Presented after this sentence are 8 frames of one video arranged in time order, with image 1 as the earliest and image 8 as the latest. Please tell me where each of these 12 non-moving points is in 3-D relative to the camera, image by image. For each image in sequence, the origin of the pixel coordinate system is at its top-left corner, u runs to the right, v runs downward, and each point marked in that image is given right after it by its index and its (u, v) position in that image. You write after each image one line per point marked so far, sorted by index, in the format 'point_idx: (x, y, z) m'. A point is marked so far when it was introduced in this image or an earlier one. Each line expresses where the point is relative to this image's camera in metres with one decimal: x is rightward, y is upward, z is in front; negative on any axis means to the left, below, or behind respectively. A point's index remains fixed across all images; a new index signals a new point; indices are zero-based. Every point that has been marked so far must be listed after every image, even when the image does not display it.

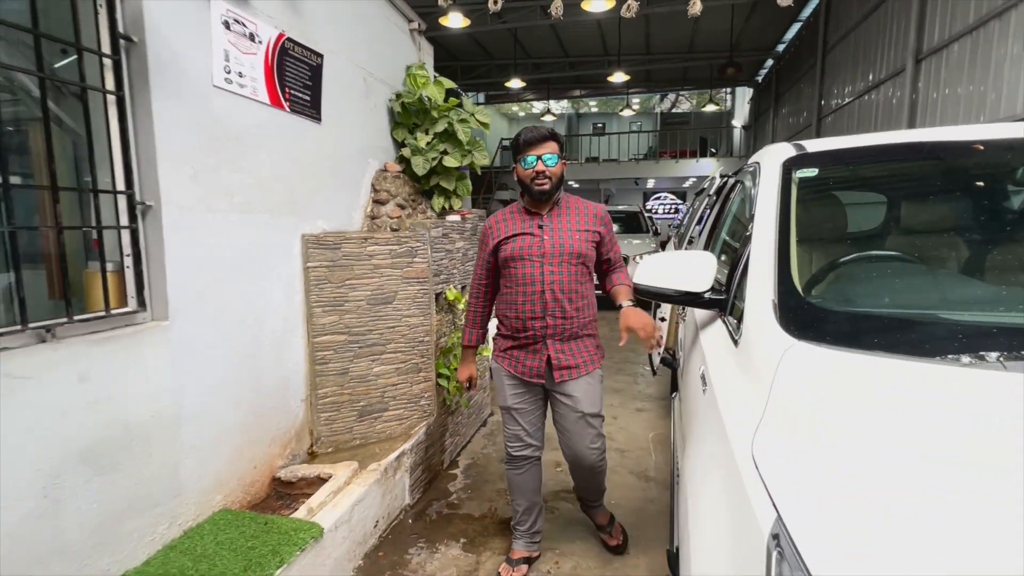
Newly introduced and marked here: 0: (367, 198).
0: (-0.9, +0.6, +3.2) m
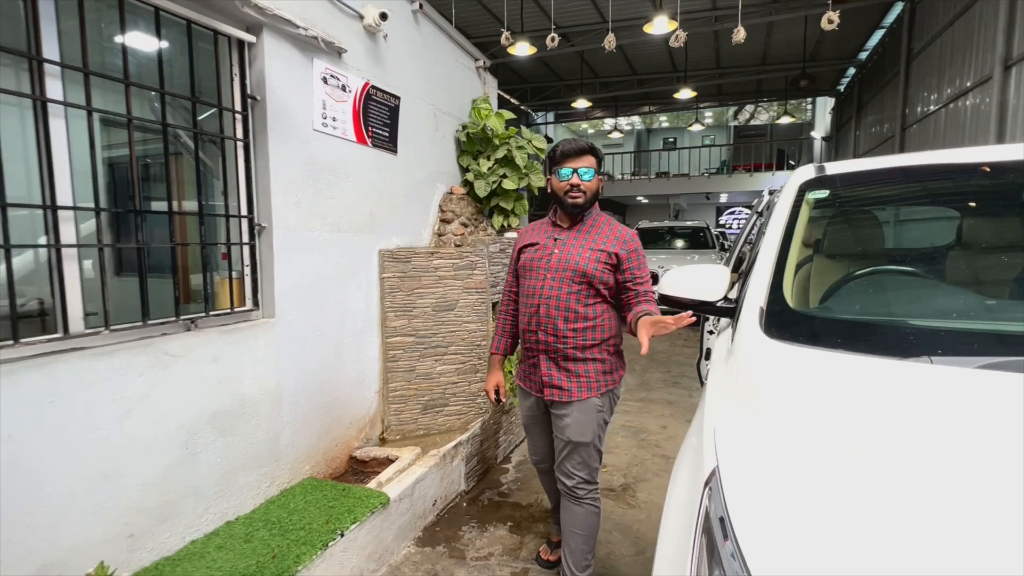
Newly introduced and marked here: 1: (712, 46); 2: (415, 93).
0: (-0.6, +0.5, +3.6) m
1: (+4.7, +5.6, +11.5) m
2: (-0.6, +1.3, +3.3) m
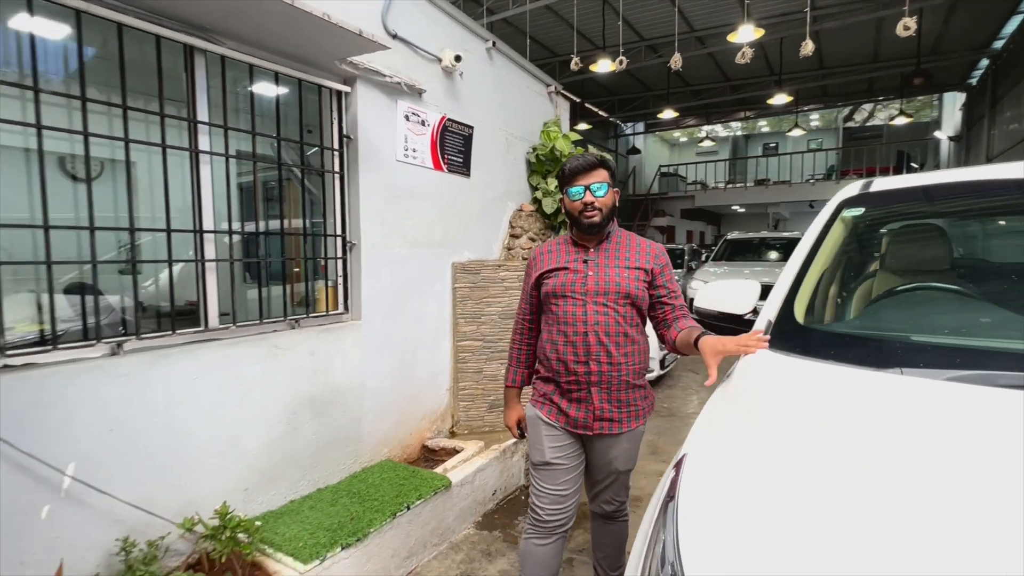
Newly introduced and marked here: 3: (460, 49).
0: (-0.1, +0.4, +3.9) m
1: (+6.6, +5.3, +10.9) m
2: (-0.2, +1.2, +3.7) m
3: (-0.3, +1.6, +3.4) m
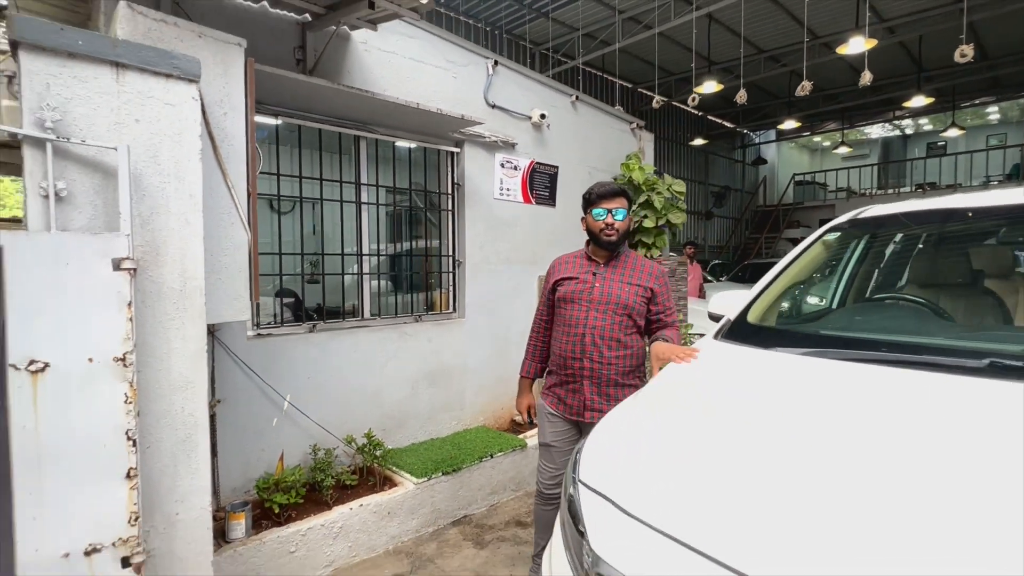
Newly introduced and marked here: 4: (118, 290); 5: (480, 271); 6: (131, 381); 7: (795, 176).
0: (+0.7, +0.3, +4.7) m
1: (+9.0, +4.9, +9.8) m
2: (+0.5, +1.1, +4.5) m
3: (+0.3, +1.5, +4.2) m
4: (-1.3, 0.0, +1.6) m
5: (-0.2, +0.1, +3.9) m
6: (-1.2, -0.3, +1.6) m
7: (+10.7, +4.2, +18.9) m
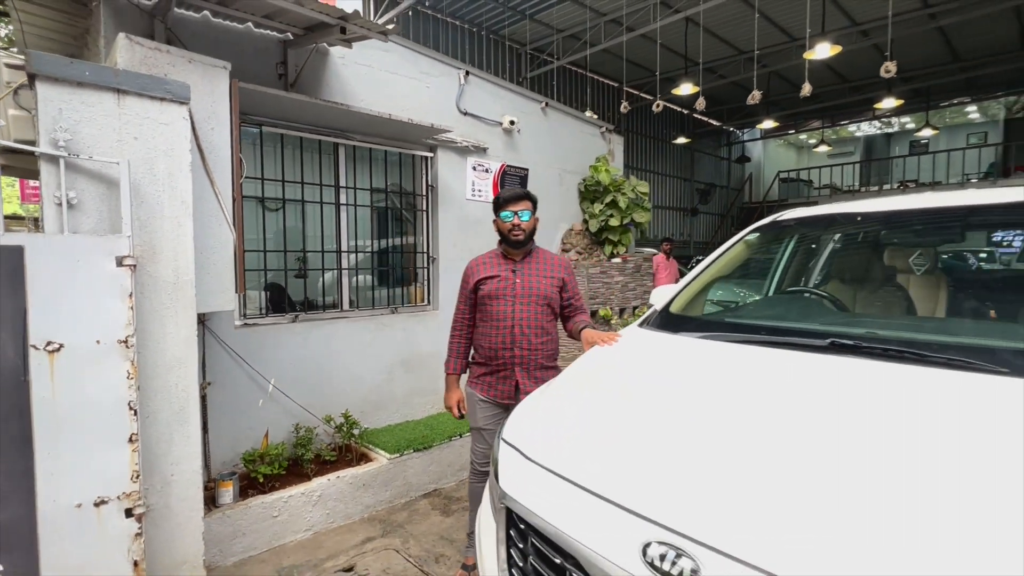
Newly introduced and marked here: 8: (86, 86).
0: (+0.5, +0.4, +5.0) m
1: (+8.7, +5.0, +10.2) m
2: (+0.3, +1.2, +4.8) m
3: (0.0, +1.6, +4.5) m
4: (-1.5, 0.0, +1.9) m
5: (-0.5, +0.2, +4.2) m
6: (-1.5, -0.3, +1.9) m
7: (+10.3, +4.4, +19.3) m
8: (-1.6, +0.8, +1.9) m
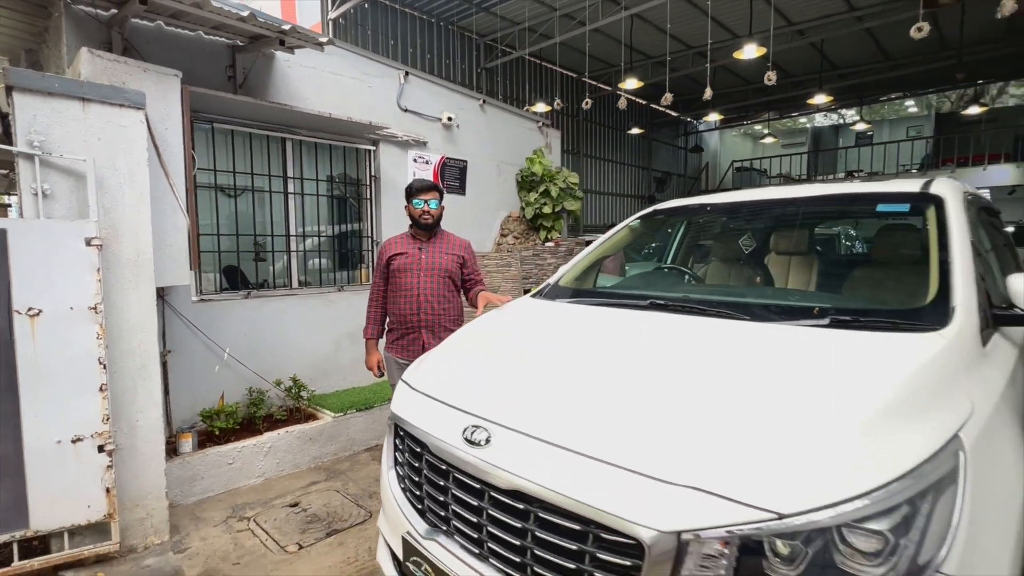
0: (-0.2, +0.6, +5.5) m
1: (+7.7, +5.4, +11.0) m
2: (-0.3, +1.4, +5.2) m
3: (-0.5, +1.8, +4.9) m
4: (-1.9, +0.1, +2.3) m
5: (-1.1, +0.3, +4.6) m
6: (-1.9, -0.2, +2.3) m
7: (+9.0, +5.0, +20.1) m
8: (-2.0, +0.9, +2.3) m
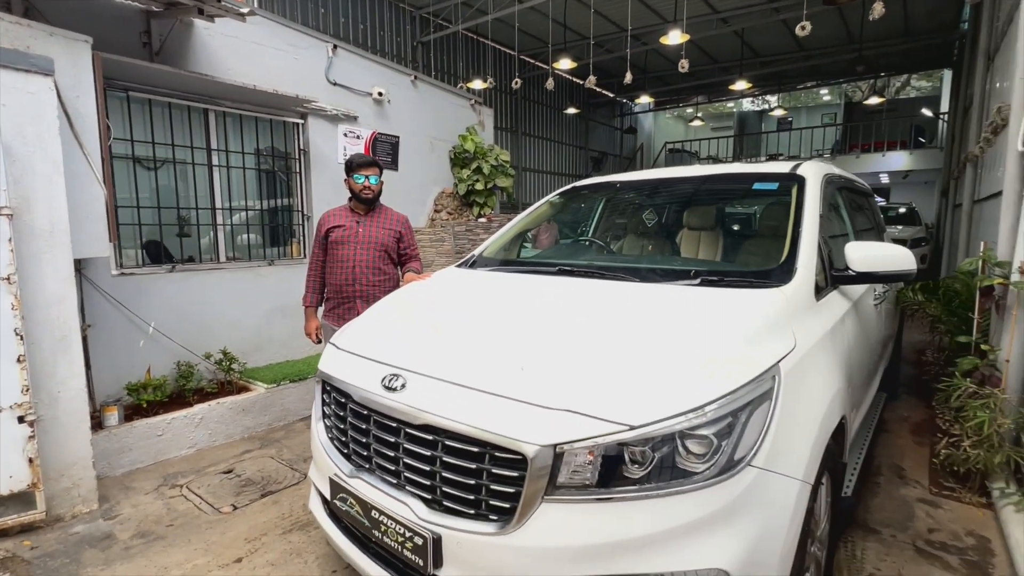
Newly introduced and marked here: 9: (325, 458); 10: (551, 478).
0: (-0.9, +0.9, +5.6) m
1: (+6.3, +6.0, +11.7) m
2: (-1.0, +1.6, +5.3) m
3: (-1.2, +2.0, +5.0) m
4: (-2.3, +0.3, +2.3) m
5: (-1.7, +0.6, +4.6) m
6: (-2.3, 0.0, +2.3) m
7: (+6.5, +6.0, +21.0) m
8: (-2.4, +1.0, +2.2) m
9: (-0.7, -0.6, +1.9) m
10: (+0.1, -0.5, +1.3) m
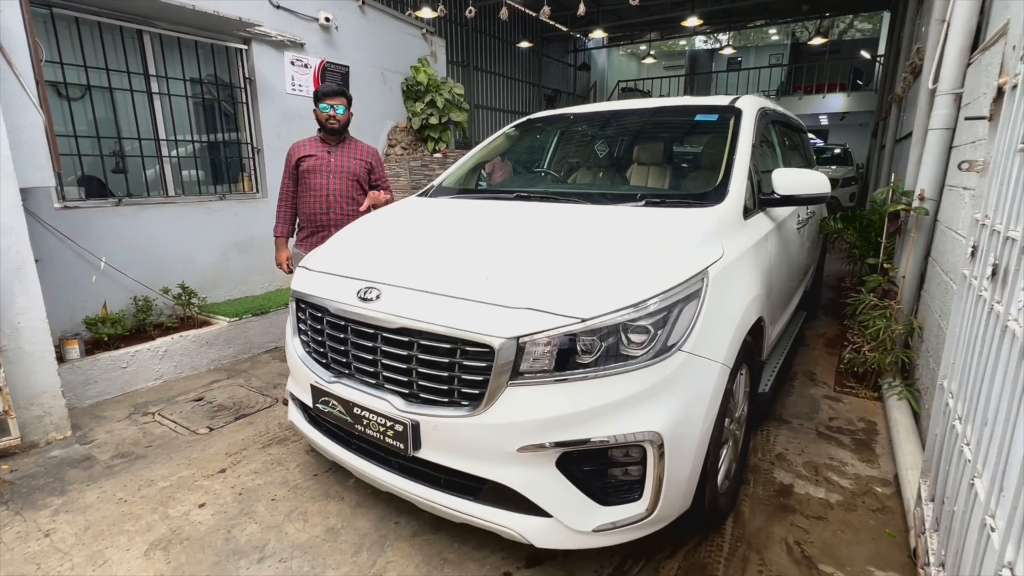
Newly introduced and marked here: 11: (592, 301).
0: (-1.4, +1.6, +5.5) m
1: (+5.2, +7.5, +11.7) m
2: (-1.5, +2.3, +5.1) m
3: (-1.7, +2.6, +4.8) m
4: (-2.5, +0.6, +2.2) m
5: (-2.1, +1.2, +4.5) m
6: (-2.5, +0.3, +2.3) m
7: (+4.5, +8.5, +20.8) m
8: (-2.6, +1.3, +2.0) m
9: (-0.8, -0.3, +2.1) m
10: (0.0, -0.2, +1.6) m
11: (+0.2, 0.0, +1.6) m
